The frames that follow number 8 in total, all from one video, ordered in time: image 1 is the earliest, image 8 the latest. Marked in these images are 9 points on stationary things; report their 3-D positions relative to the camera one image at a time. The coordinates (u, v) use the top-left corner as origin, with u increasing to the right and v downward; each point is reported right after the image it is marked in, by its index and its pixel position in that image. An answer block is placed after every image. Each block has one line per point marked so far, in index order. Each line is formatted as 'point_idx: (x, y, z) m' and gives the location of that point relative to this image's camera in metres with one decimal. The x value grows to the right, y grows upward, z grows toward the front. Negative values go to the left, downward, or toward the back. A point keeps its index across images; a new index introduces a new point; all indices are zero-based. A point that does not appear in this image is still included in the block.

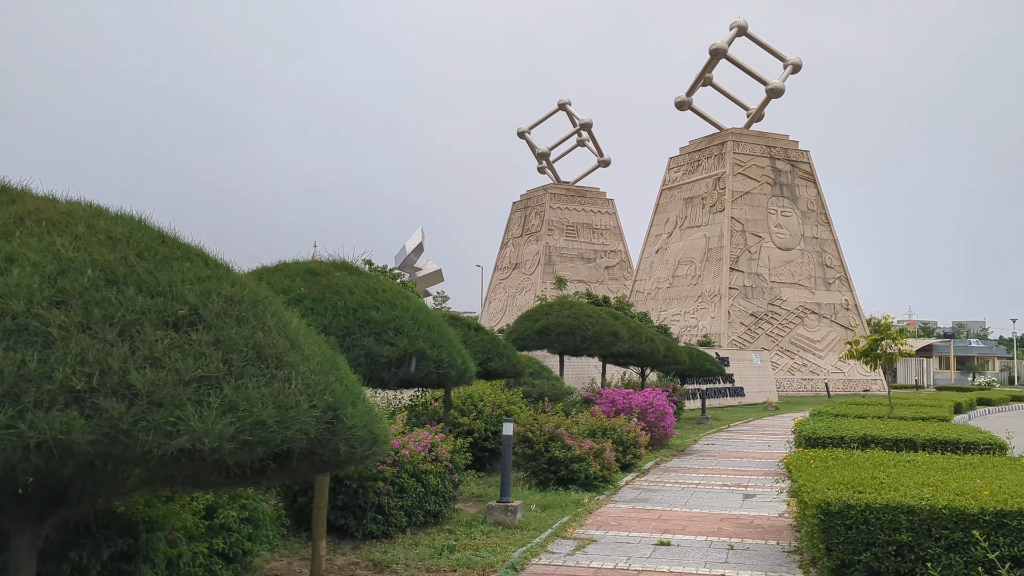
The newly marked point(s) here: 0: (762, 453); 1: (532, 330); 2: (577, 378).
0: (+3.0, -2.0, +11.4) m
1: (+0.2, -0.5, +11.6) m
2: (+1.0, -1.4, +15.2) m
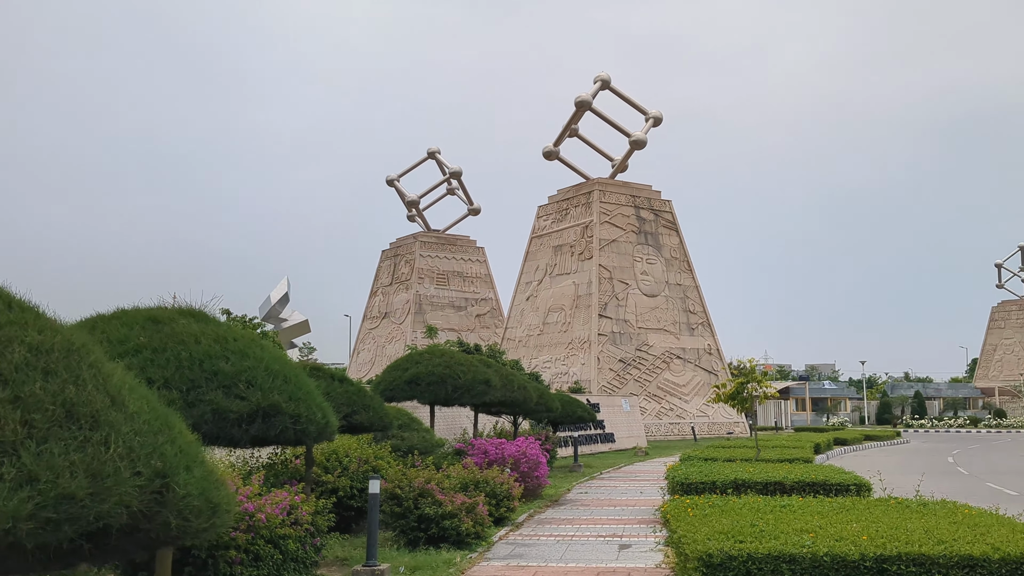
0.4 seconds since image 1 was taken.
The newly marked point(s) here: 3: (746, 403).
0: (+1.4, -2.5, +11.3) m
1: (-1.3, -1.1, +11.2) m
2: (-1.0, -2.2, +14.8) m
3: (+3.5, -1.7, +14.2) m
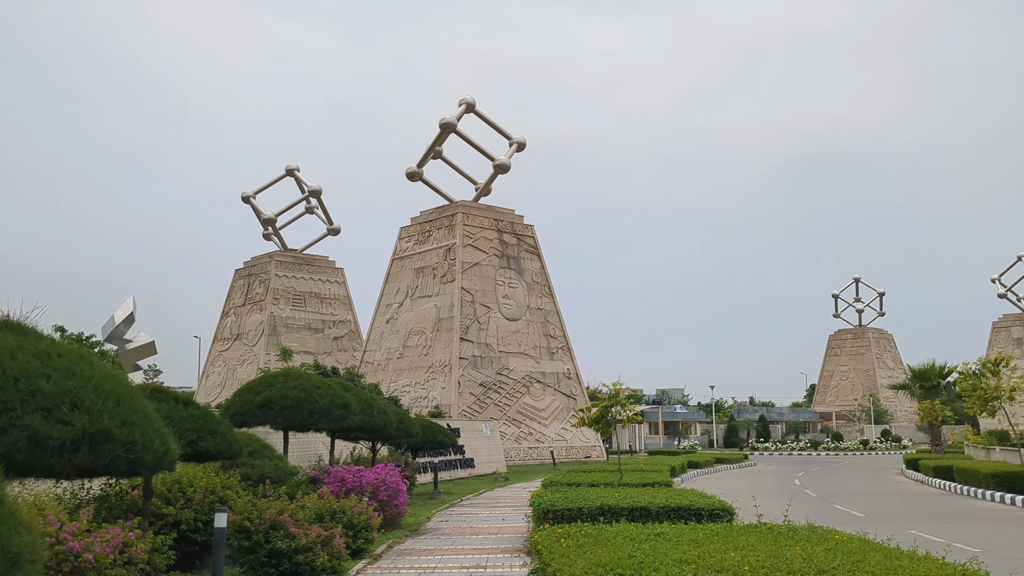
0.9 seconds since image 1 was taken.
0: (-0.2, -2.8, +11.0) m
1: (-2.9, -1.3, +10.5) m
2: (-3.1, -2.5, +14.1) m
3: (+1.5, -2.1, +14.2) m
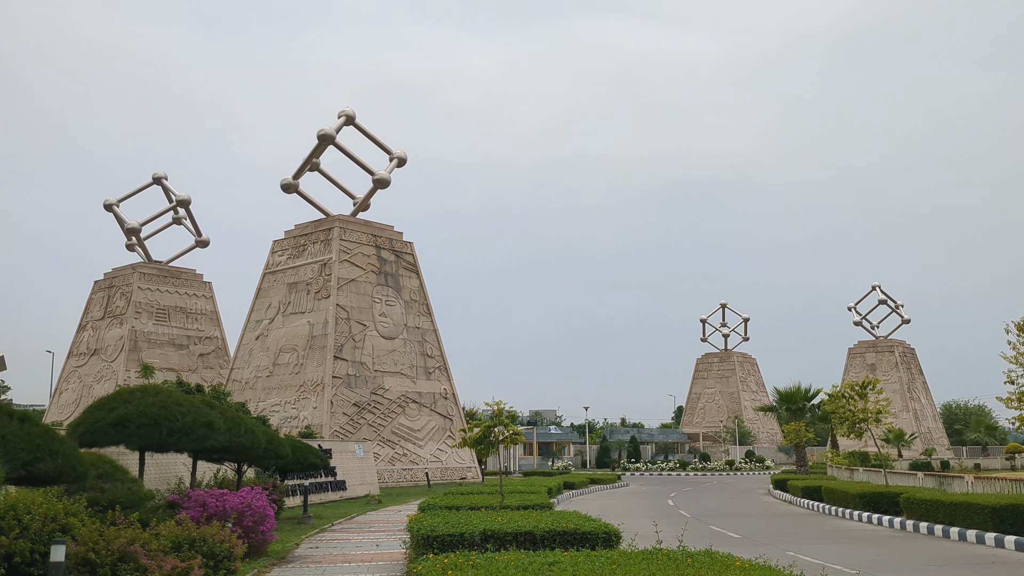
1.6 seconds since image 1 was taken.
0: (-1.6, -2.9, +10.5) m
1: (-4.1, -1.4, +9.6) m
2: (-4.8, -2.6, +13.1) m
3: (-0.3, -2.3, +13.8) m
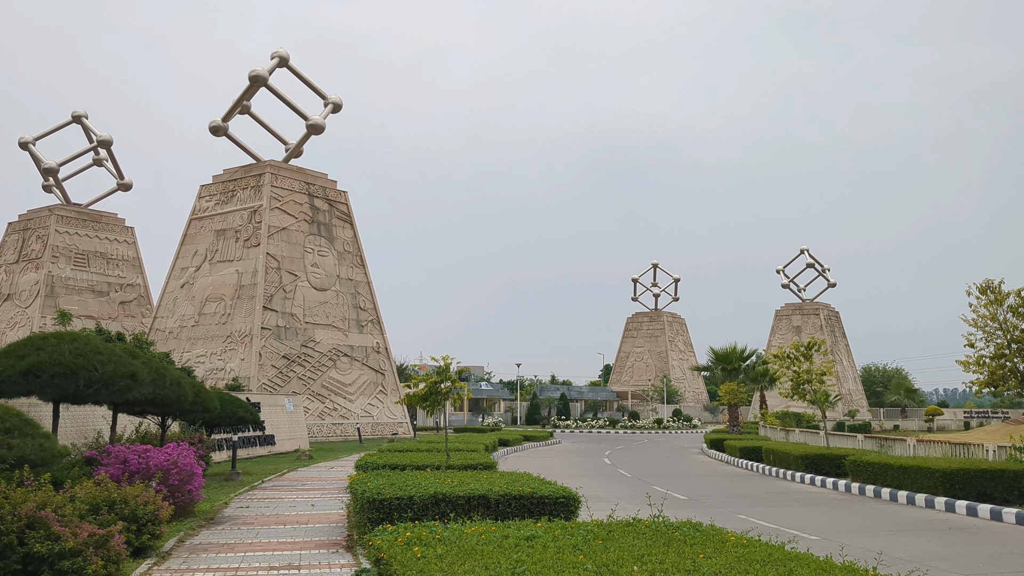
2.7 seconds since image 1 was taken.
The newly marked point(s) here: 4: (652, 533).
0: (-2.1, -2.4, +9.8) m
1: (-4.6, -0.8, +8.8) m
2: (-5.6, -1.8, +12.2) m
3: (-1.1, -1.6, +13.2) m
4: (+0.7, -1.2, +4.7) m
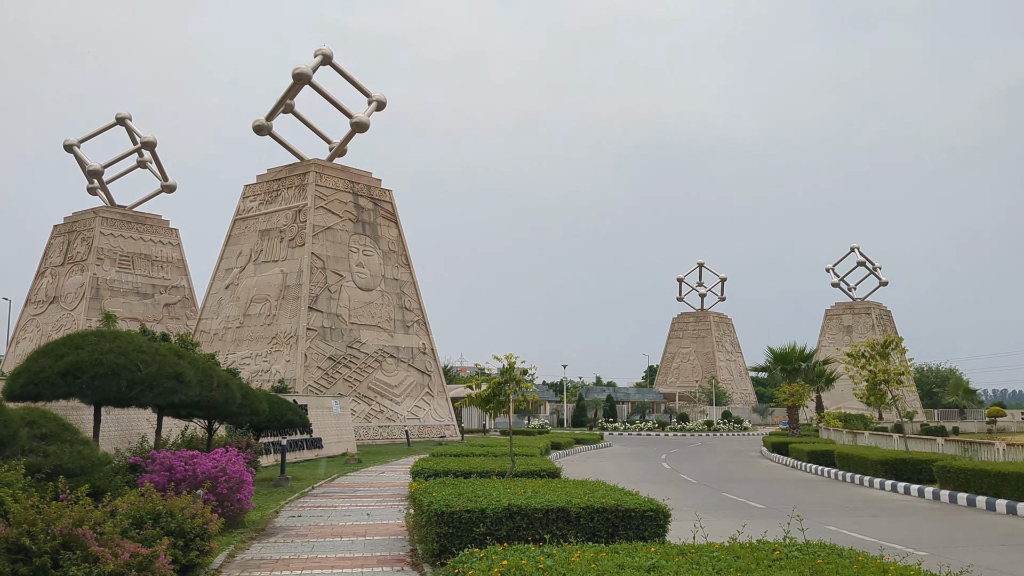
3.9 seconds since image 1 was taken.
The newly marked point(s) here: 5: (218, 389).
0: (-1.4, -2.3, +9.1) m
1: (-4.0, -0.7, +8.2) m
2: (-4.8, -1.8, +11.7) m
3: (-0.3, -1.6, +12.5) m
4: (+1.1, -1.1, +3.9) m
5: (-3.3, -1.1, +10.6) m
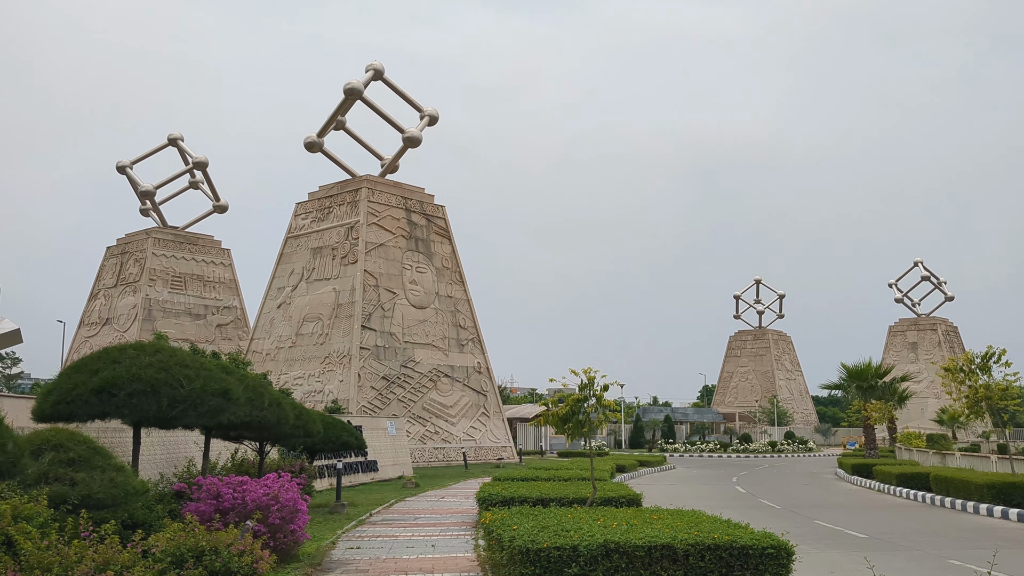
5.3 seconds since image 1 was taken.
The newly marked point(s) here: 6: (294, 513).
0: (-0.7, -2.4, +8.2) m
1: (-3.3, -0.8, +7.4) m
2: (-4.0, -2.0, +10.9) m
3: (+0.6, -1.7, +11.5) m
4: (+1.6, -1.0, +2.8) m
5: (-2.5, -1.2, +9.8) m
6: (-1.8, -1.9, +7.9) m
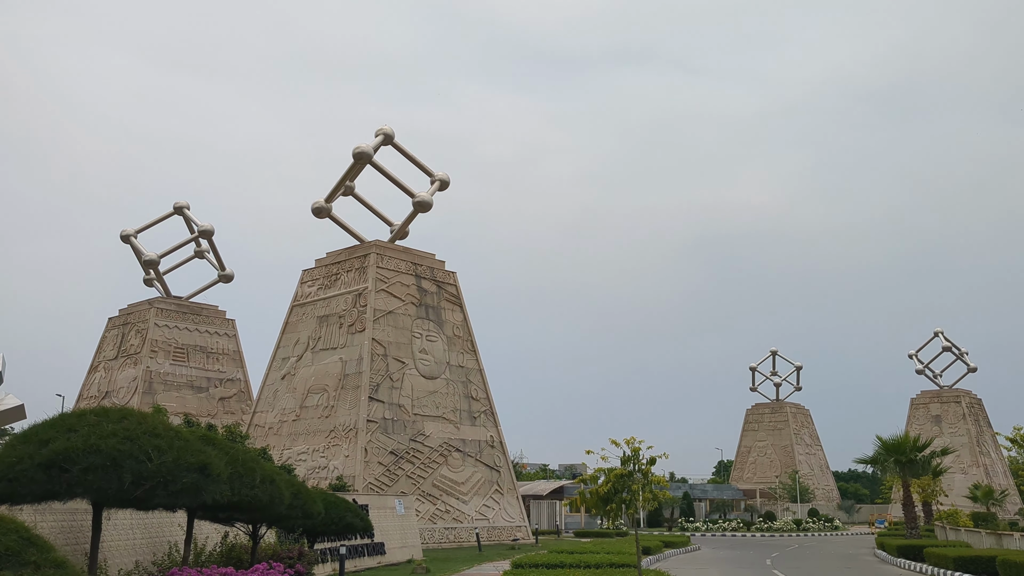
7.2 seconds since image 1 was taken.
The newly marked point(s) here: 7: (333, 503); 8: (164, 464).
0: (-0.5, -2.8, +6.8) m
1: (-3.1, -1.1, +6.2) m
2: (-3.7, -2.6, +9.6) m
3: (+0.9, -2.3, +10.1) m
4: (+1.8, -1.0, +1.5) m
5: (-2.2, -1.8, +8.5) m
6: (-1.6, -2.3, +6.6) m
7: (-2.4, -2.9, +12.7) m
8: (-2.4, -1.2, +6.6) m
